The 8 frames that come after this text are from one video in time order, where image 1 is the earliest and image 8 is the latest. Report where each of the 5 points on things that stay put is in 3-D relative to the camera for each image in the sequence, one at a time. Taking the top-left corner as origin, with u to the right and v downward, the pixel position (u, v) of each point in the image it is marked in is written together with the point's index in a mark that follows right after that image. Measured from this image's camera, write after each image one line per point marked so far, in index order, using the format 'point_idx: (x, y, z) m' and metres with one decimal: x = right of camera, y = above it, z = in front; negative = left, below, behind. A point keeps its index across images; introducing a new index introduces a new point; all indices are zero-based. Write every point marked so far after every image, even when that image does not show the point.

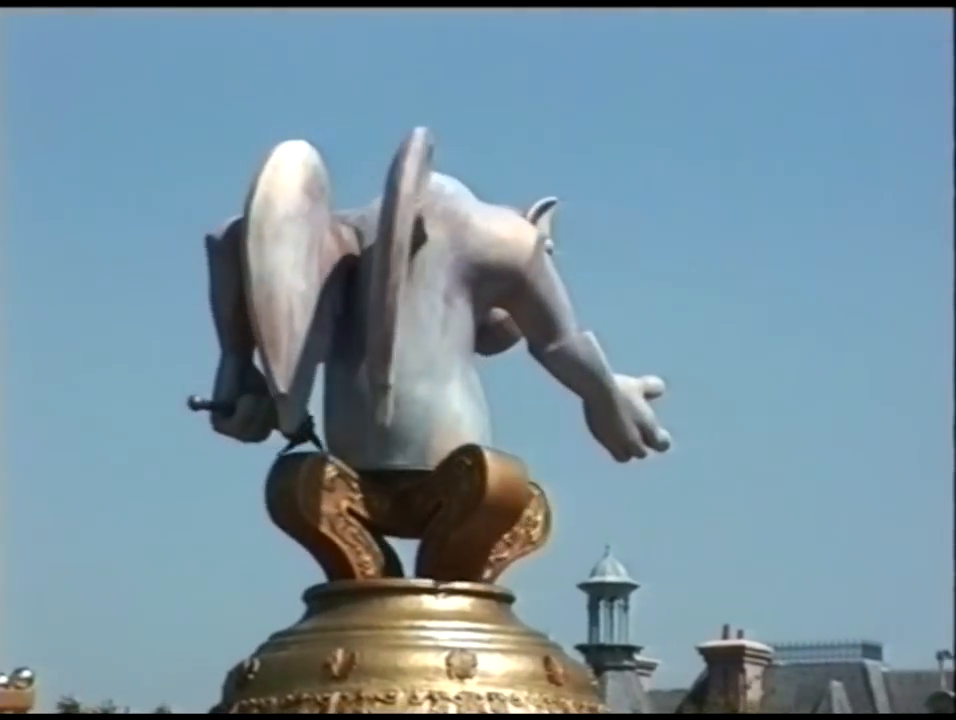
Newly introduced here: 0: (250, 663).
0: (-0.6, -0.8, +7.0) m
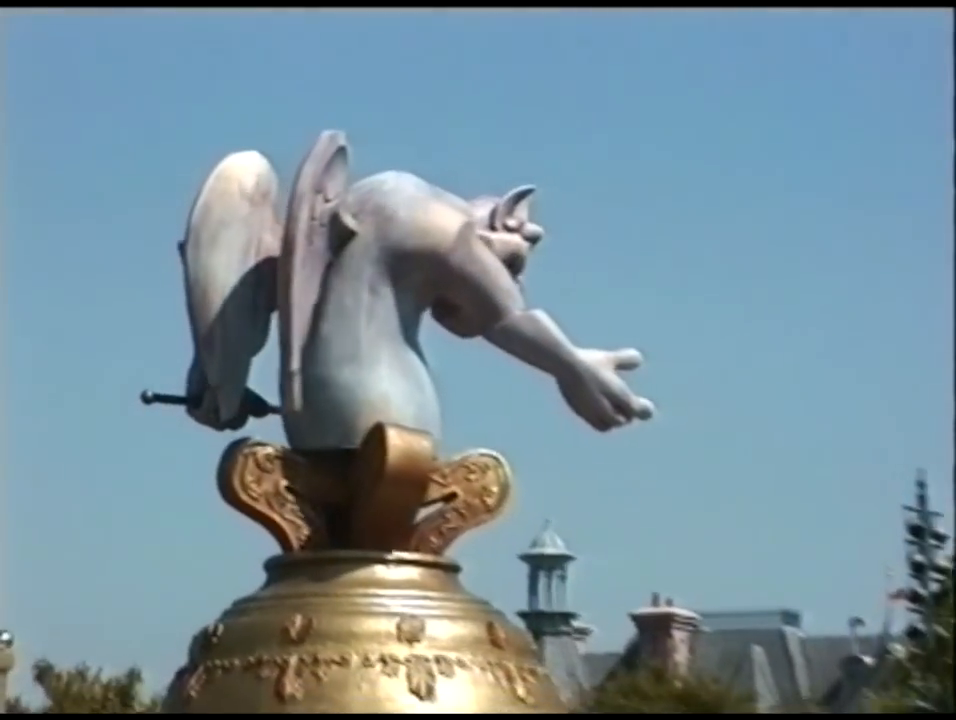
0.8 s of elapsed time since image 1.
0: (-0.7, -0.7, +7.7) m
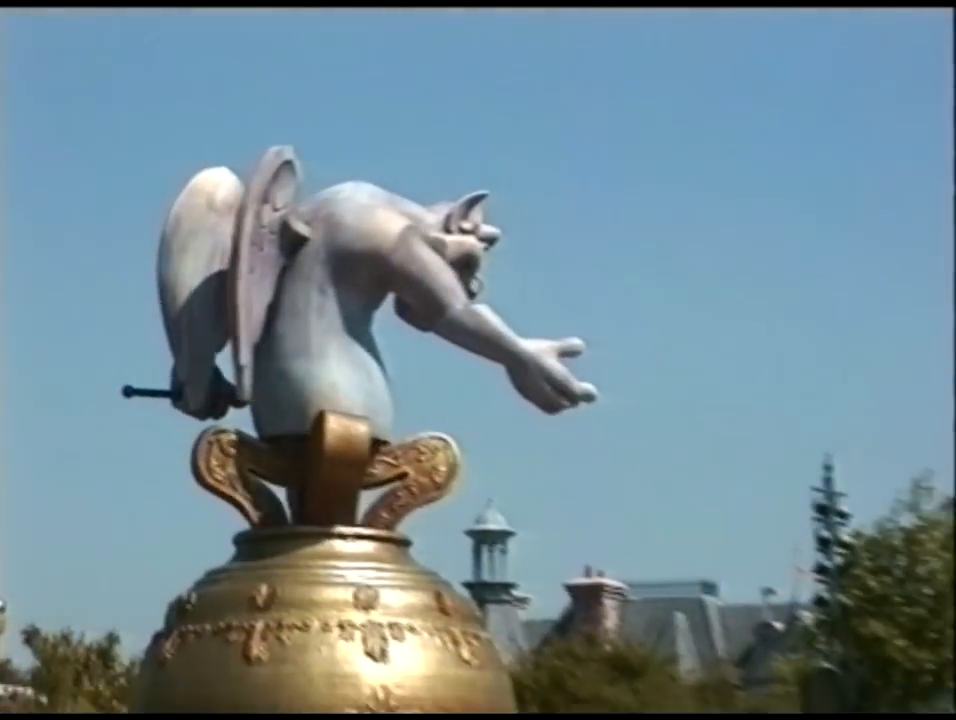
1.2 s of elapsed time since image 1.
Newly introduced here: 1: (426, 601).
0: (-0.9, -0.7, +8.5) m
1: (-0.2, -0.7, +8.4) m
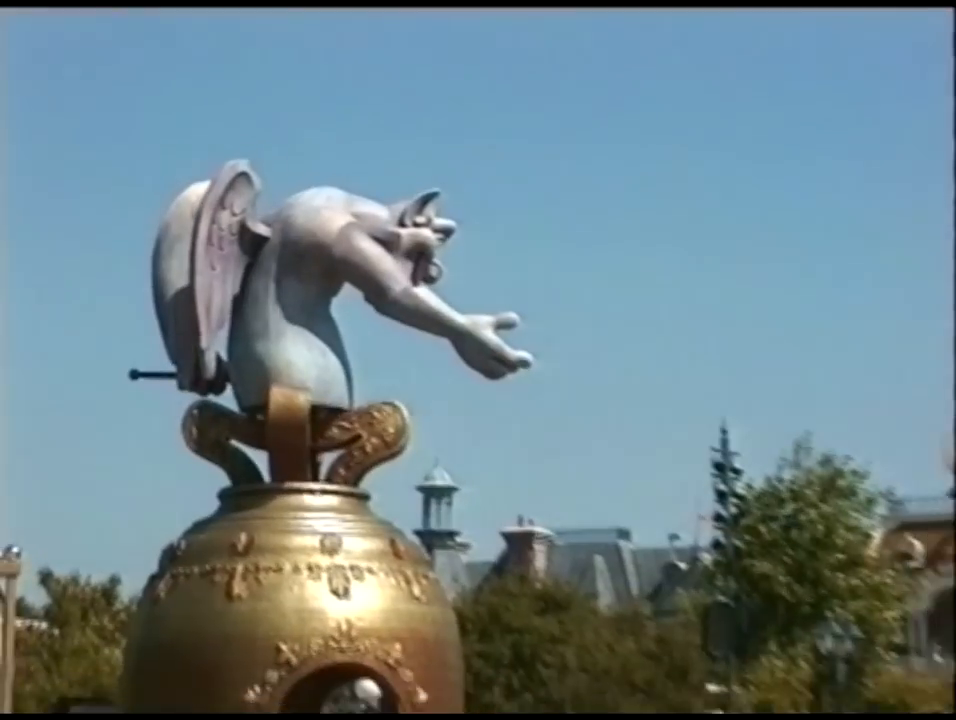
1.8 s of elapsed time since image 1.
0: (-1.1, -0.6, +9.9) m
1: (-0.3, -0.7, +9.8) m
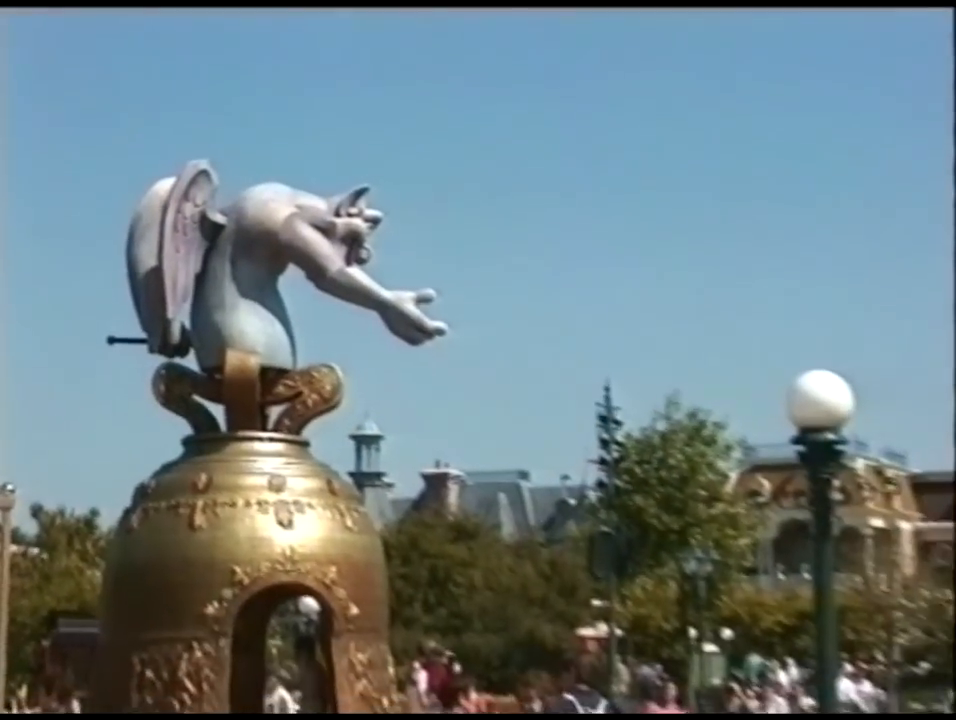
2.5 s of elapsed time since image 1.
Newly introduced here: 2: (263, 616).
0: (-1.4, -0.5, +11.7) m
1: (-0.7, -0.5, +11.7) m
2: (-0.9, -1.1, +11.7) m
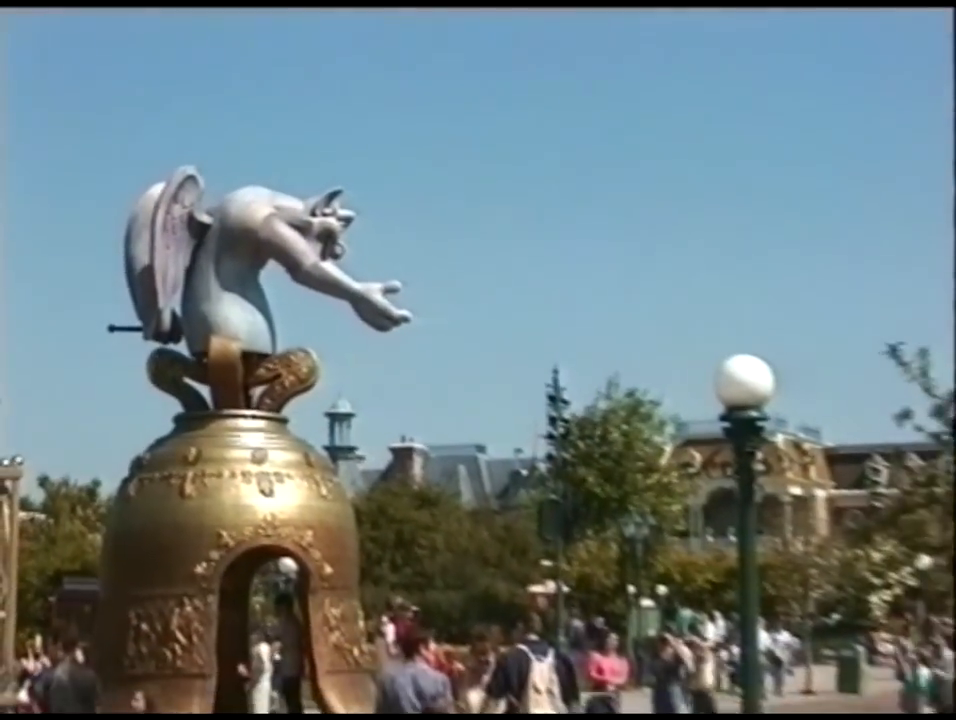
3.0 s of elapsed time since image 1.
0: (-1.6, -0.4, +13.0) m
1: (-0.8, -0.5, +13.0) m
2: (-1.1, -1.0, +13.0) m
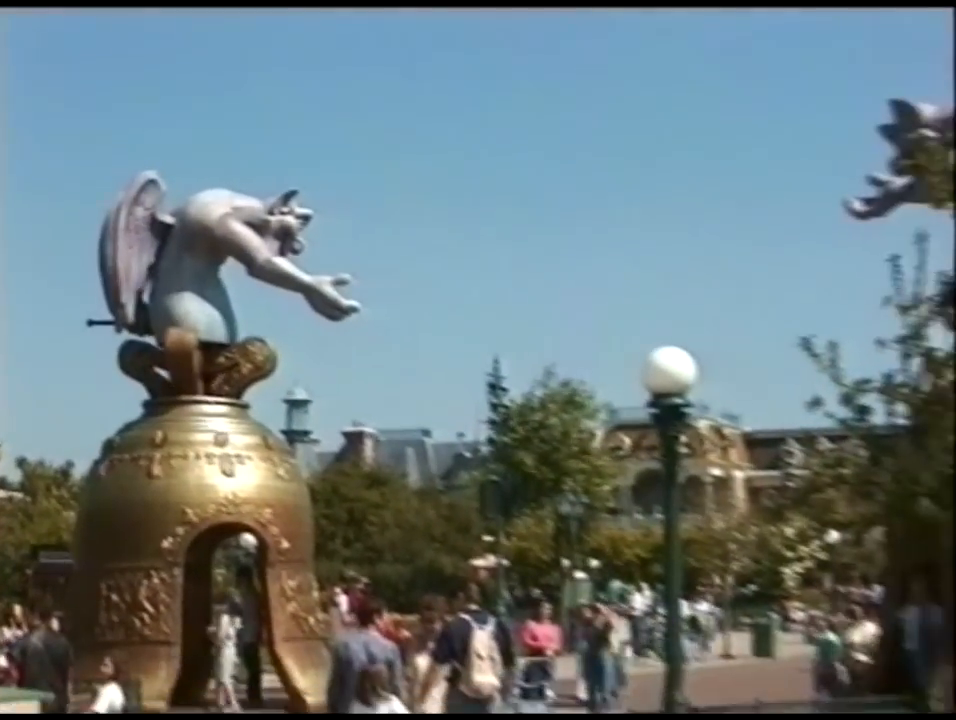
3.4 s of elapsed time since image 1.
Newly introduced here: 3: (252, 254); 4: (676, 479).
0: (-1.8, -0.4, +14.0) m
1: (-1.1, -0.4, +14.0) m
2: (-1.4, -1.0, +14.0) m
3: (-1.1, +0.5, +14.2) m
4: (+1.0, -0.6, +13.3) m
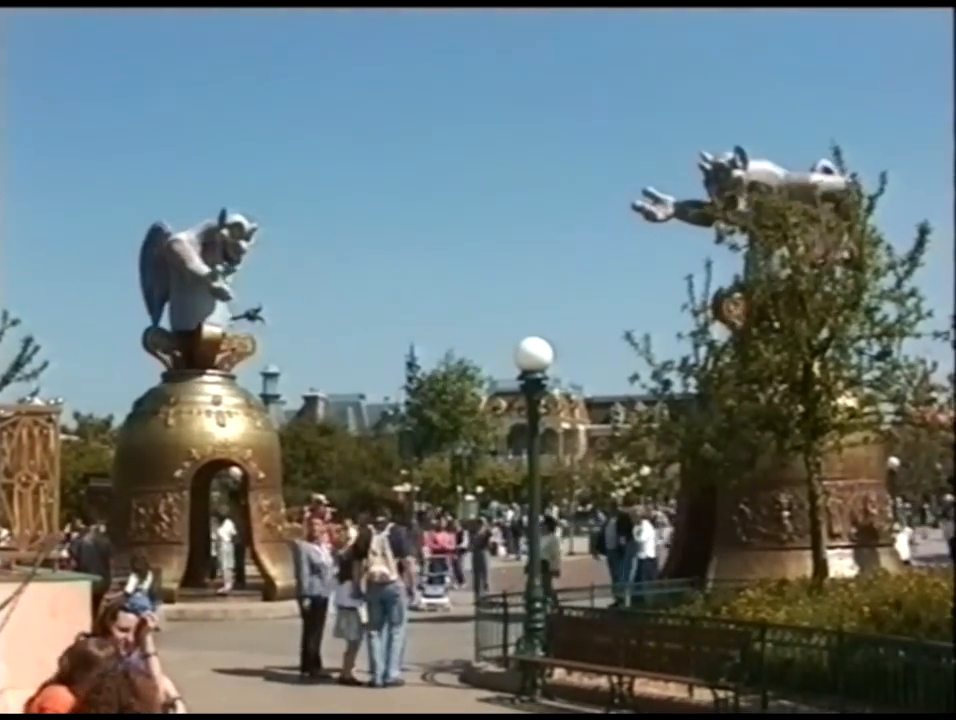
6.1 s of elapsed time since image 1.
0: (-2.4, -0.3, +19.7) m
1: (-1.7, -0.3, +19.7) m
2: (-1.9, -0.9, +19.7) m
3: (-1.7, +0.7, +19.9) m
4: (+0.4, -0.5, +19.0) m
